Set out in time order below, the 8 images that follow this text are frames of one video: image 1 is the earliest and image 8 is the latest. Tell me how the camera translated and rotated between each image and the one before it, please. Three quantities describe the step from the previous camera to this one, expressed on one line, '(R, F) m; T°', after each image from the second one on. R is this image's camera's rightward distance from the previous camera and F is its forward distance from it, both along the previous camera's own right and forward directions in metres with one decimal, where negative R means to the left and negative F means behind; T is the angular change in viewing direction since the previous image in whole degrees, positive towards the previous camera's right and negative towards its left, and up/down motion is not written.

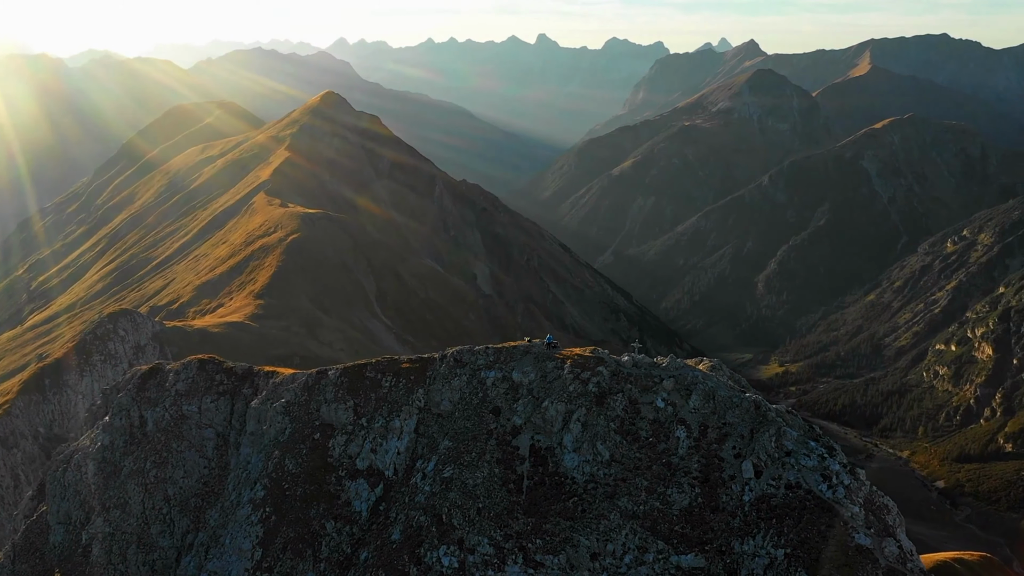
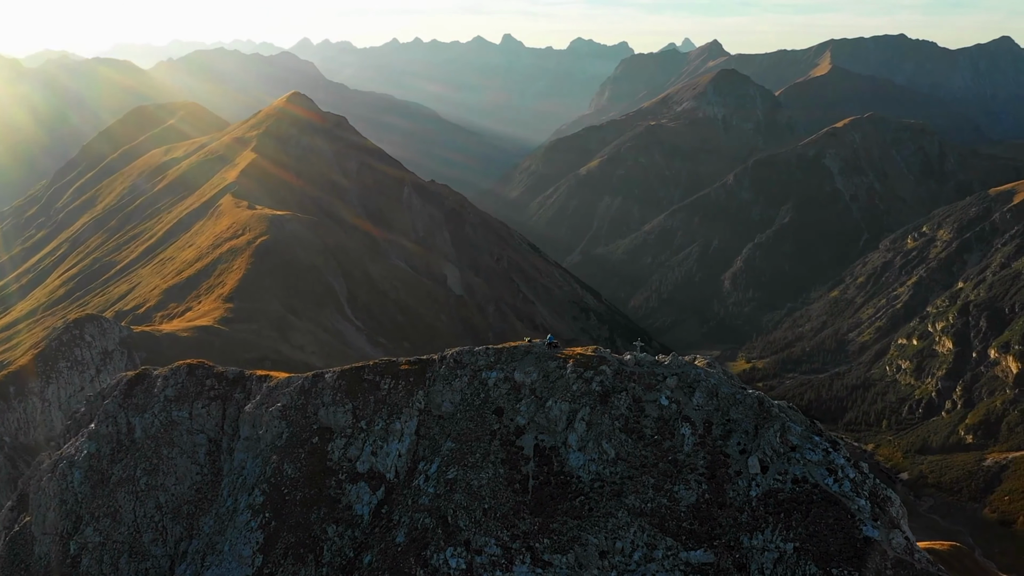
(-1.7, 0.0) m; +2°
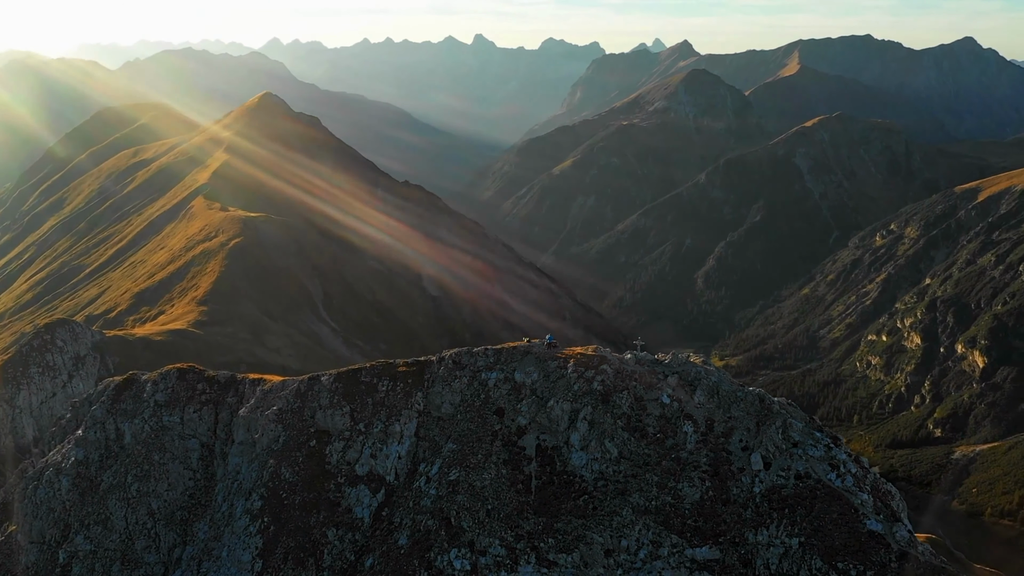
(-1.3, 0.0) m; +2°
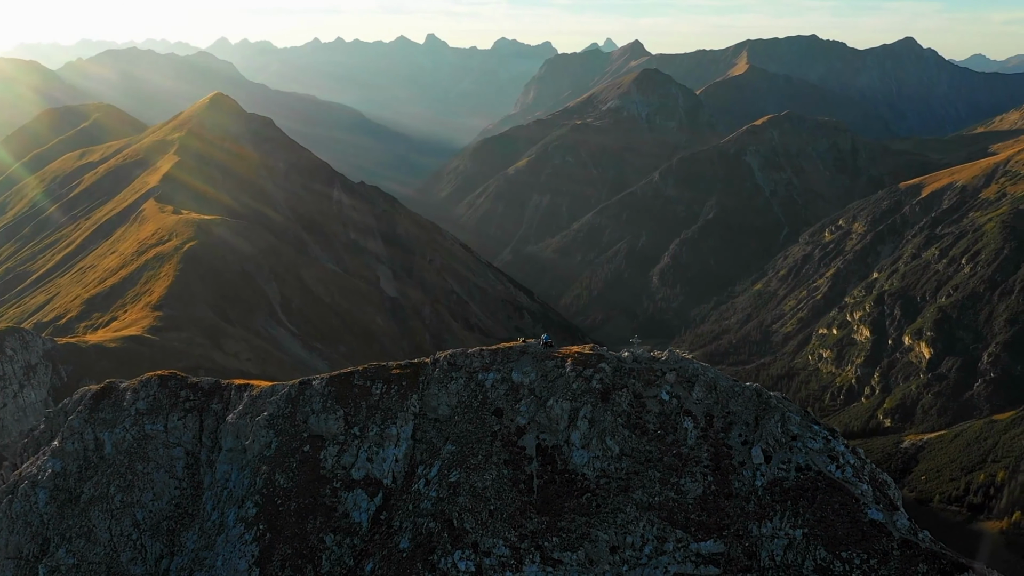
(-1.9, 0.0) m; +3°
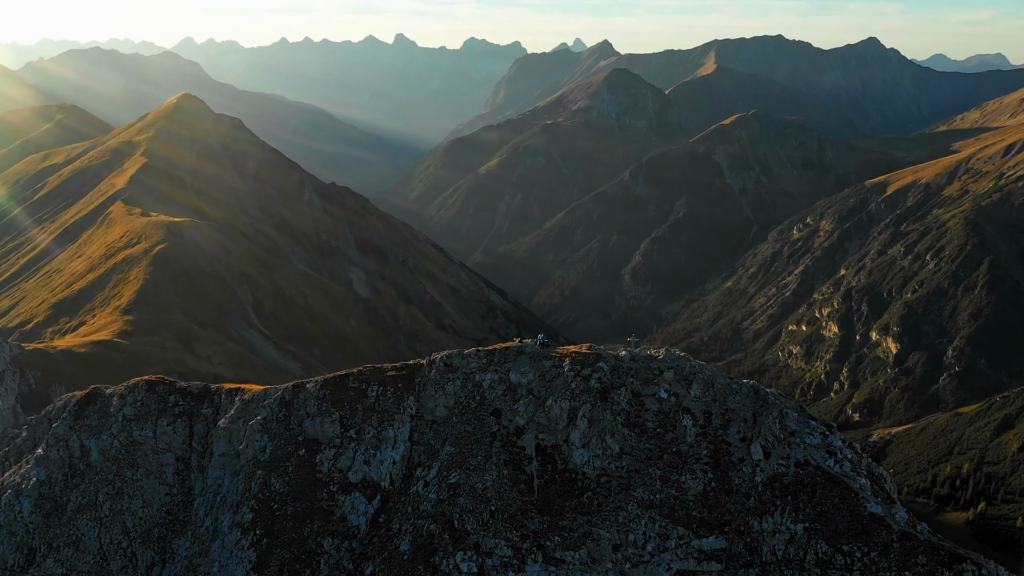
(-1.2, 0.0) m; +2°
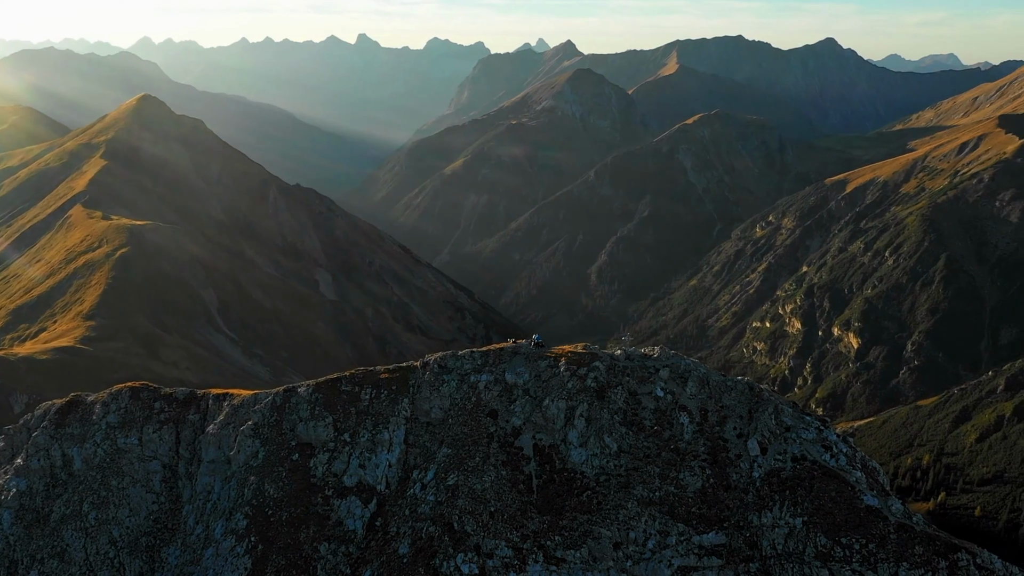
(-1.3, 0.0) m; +2°
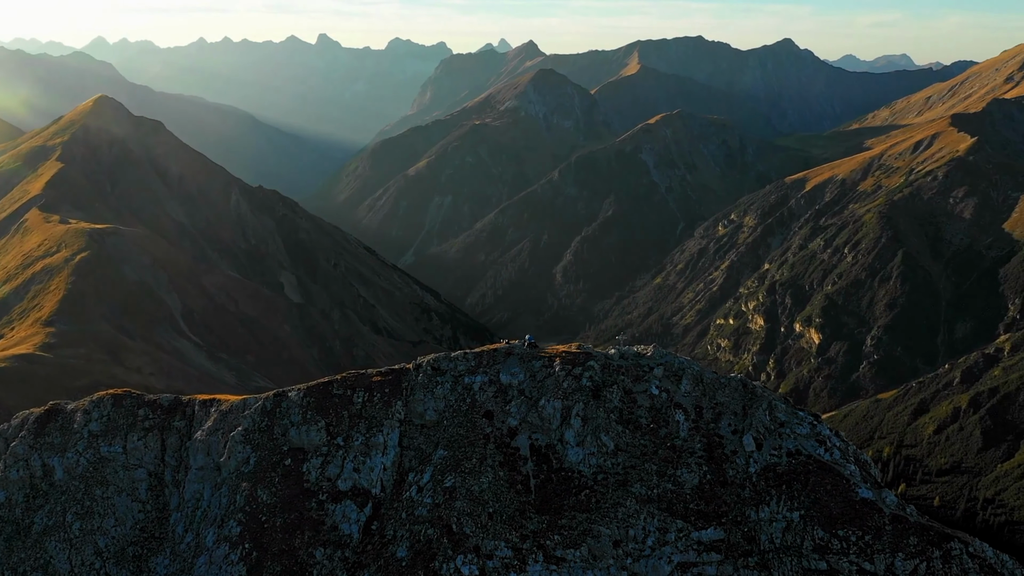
(-1.3, 0.0) m; +2°
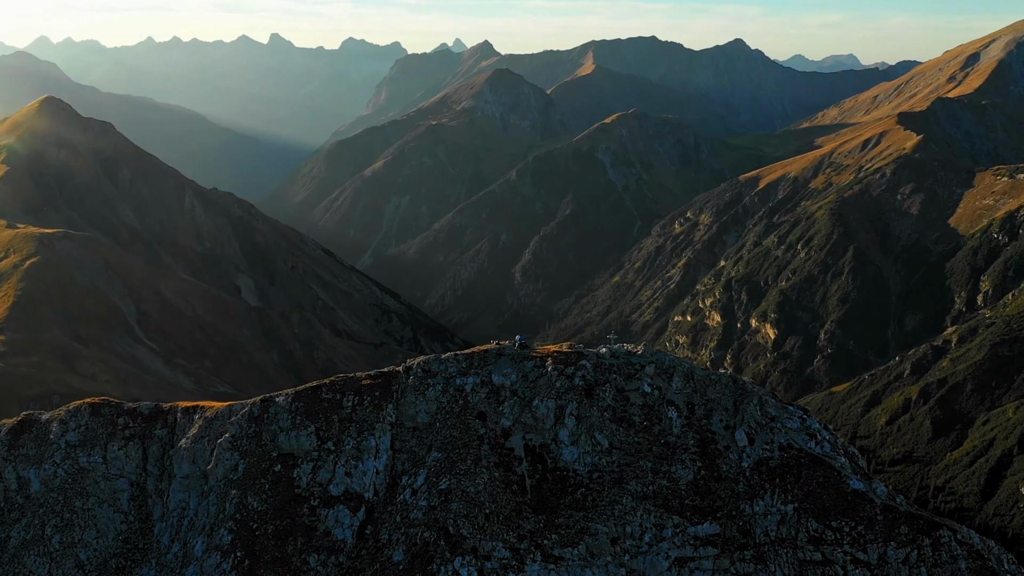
(-1.4, -0.1) m; +2°
